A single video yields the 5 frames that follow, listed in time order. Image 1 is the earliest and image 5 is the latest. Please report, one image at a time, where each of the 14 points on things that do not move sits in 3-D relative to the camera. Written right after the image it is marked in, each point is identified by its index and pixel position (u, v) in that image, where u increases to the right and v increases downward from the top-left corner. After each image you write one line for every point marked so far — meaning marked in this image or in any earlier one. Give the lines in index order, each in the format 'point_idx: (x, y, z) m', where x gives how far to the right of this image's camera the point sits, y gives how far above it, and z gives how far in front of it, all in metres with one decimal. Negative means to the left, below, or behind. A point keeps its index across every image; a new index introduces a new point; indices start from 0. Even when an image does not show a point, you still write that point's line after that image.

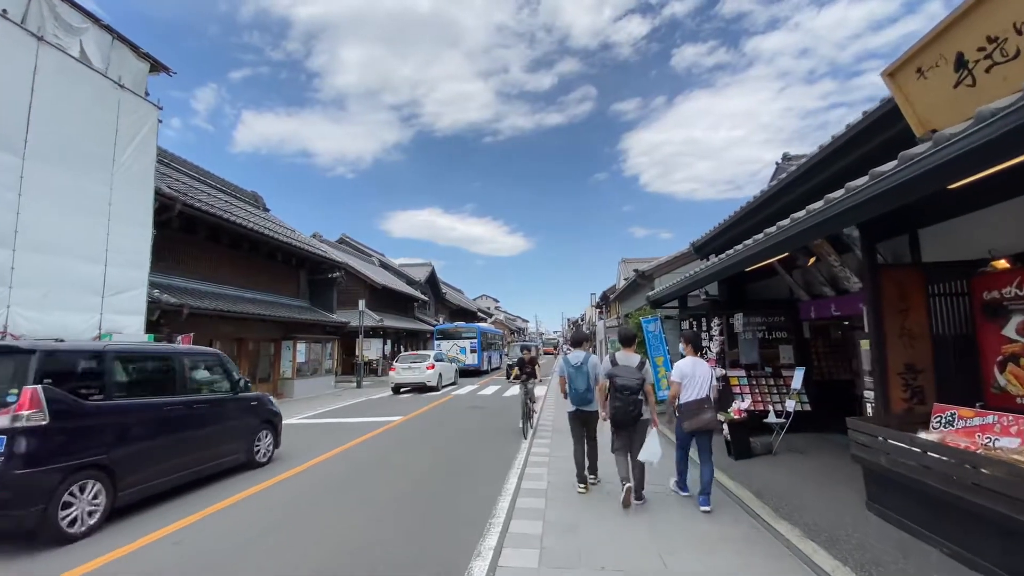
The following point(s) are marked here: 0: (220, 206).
0: (-9.1, +2.6, +15.3) m
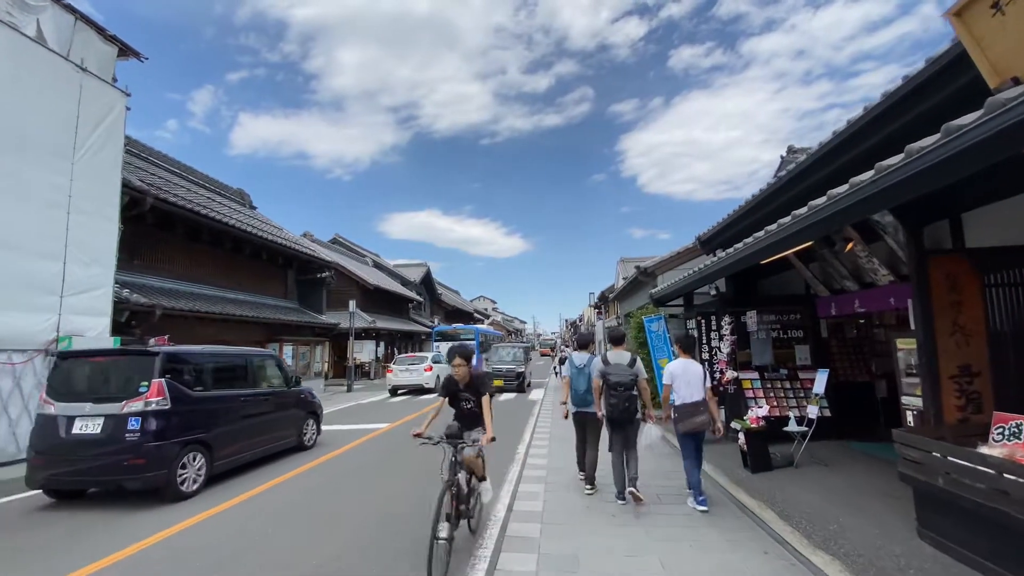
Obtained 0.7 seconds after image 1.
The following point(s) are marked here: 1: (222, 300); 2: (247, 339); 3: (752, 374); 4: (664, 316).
0: (-9.3, +2.6, +14.6) m
1: (-8.3, -0.4, +14.0) m
2: (-8.2, -1.7, +15.1) m
3: (+3.7, -1.3, +7.5) m
4: (+3.1, -0.6, +10.0) m
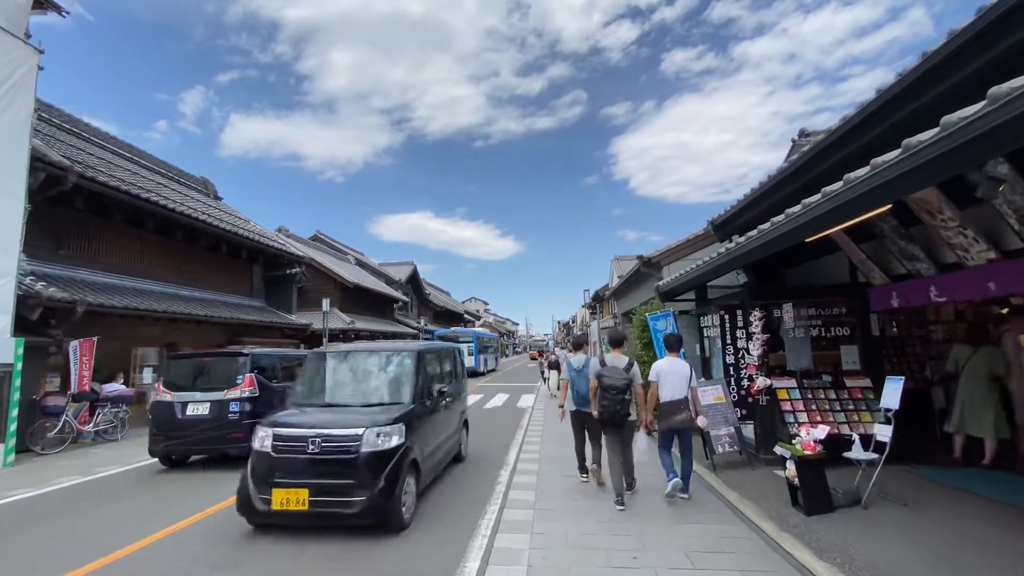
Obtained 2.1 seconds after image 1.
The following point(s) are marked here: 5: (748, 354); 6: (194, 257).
0: (-9.7, +2.7, +12.9) m
1: (-8.7, -0.2, +12.4) m
2: (-8.6, -1.5, +13.5) m
3: (+3.5, -1.2, +6.1) m
4: (+2.8, -0.4, +8.6) m
5: (+3.0, -0.8, +6.3) m
6: (-9.1, +0.9, +14.1) m
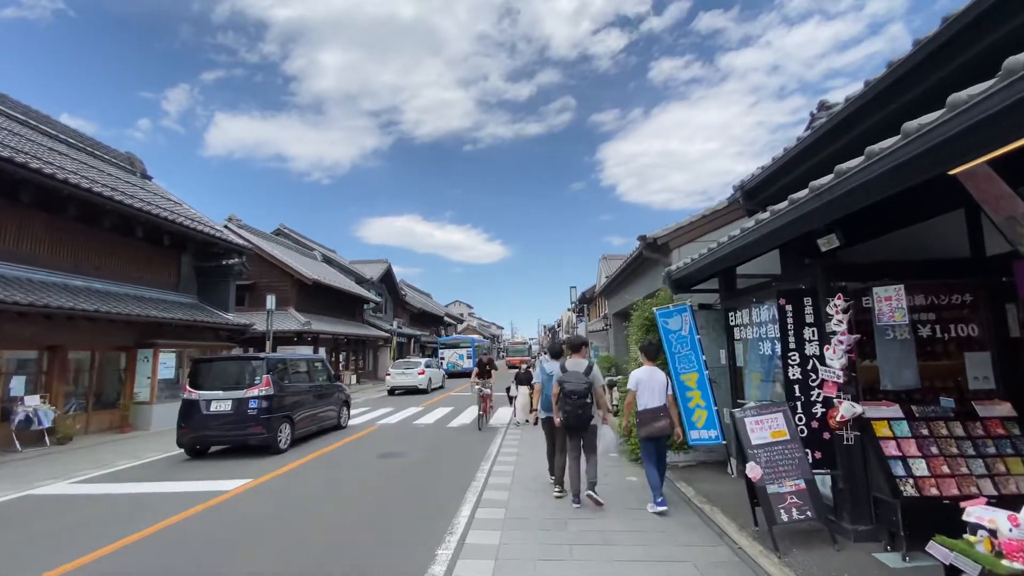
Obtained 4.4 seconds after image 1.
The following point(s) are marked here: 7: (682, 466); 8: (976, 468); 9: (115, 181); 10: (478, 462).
0: (-10.2, +2.9, +10.4) m
1: (-9.3, 0.0, +9.9) m
2: (-9.2, -1.3, +10.9) m
3: (+3.0, -1.0, +3.9) m
4: (+2.3, -0.2, +6.3) m
5: (+2.6, -0.6, +4.1) m
6: (-9.8, +1.1, +11.6) m
7: (+2.3, -2.4, +6.5) m
8: (+3.5, -1.3, +3.6) m
9: (-10.5, +2.9, +13.0) m
10: (-0.6, -3.1, +8.5) m
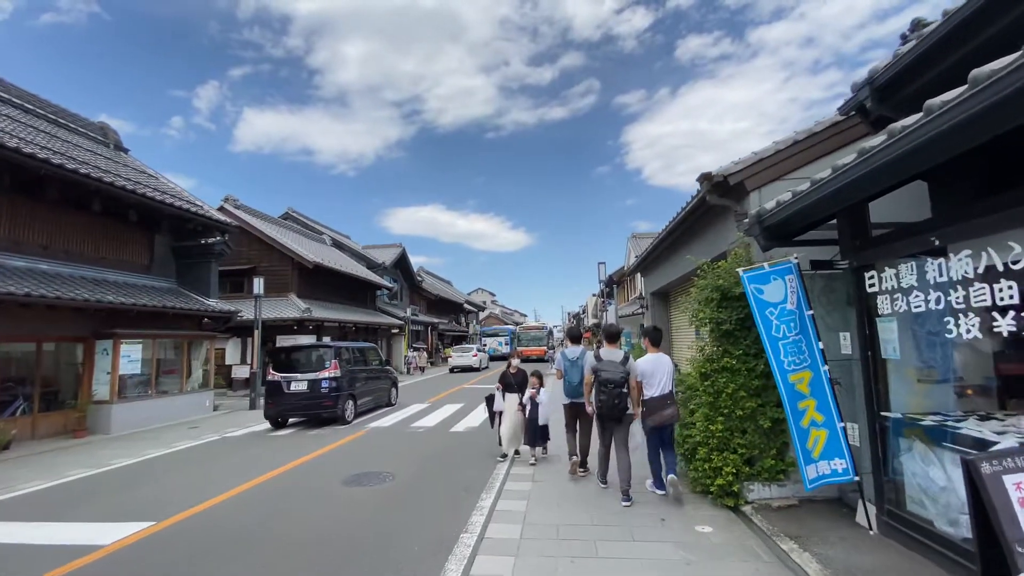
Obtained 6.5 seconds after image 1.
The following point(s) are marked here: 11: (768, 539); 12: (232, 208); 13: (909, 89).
0: (-10.0, +3.3, +8.8) m
1: (-9.0, +0.4, +8.2) m
2: (-8.9, -0.9, +9.3) m
3: (+2.9, -0.6, +1.6) m
4: (+2.4, +0.2, +4.1) m
5: (+2.5, -0.3, +1.8) m
6: (-9.5, +1.5, +10.0) m
7: (+2.4, -2.0, +4.3) m
8: (+3.4, -1.0, +1.4) m
9: (-10.2, +3.3, +11.3) m
10: (-0.4, -2.6, +6.5) m
11: (+2.0, -2.0, +3.9) m
12: (-10.9, +3.1, +19.1) m
13: (+3.7, +1.9, +4.7) m
